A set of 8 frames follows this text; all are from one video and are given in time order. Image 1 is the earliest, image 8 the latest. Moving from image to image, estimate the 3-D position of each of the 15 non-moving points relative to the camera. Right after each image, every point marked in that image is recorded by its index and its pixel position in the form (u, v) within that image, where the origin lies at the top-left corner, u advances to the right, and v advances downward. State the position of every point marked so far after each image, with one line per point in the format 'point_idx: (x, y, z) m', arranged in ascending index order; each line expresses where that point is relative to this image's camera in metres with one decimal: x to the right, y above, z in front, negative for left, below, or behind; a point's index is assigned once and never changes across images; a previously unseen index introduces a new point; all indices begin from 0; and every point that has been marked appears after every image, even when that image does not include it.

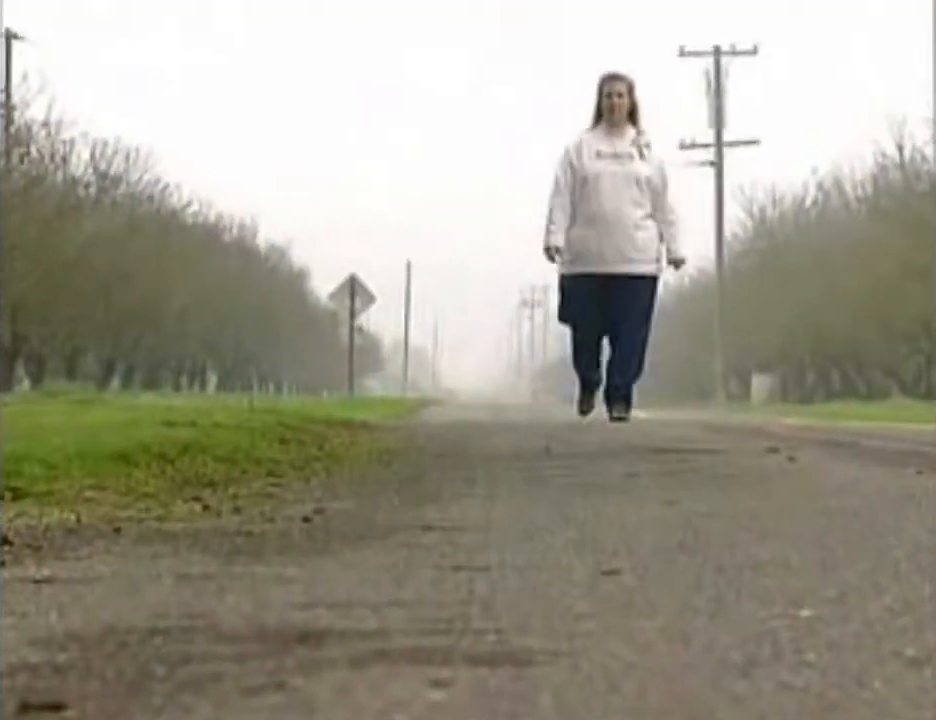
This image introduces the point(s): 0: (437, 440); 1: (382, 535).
0: (-0.1, -0.3, +7.7) m
1: (-0.2, -0.4, +6.5) m
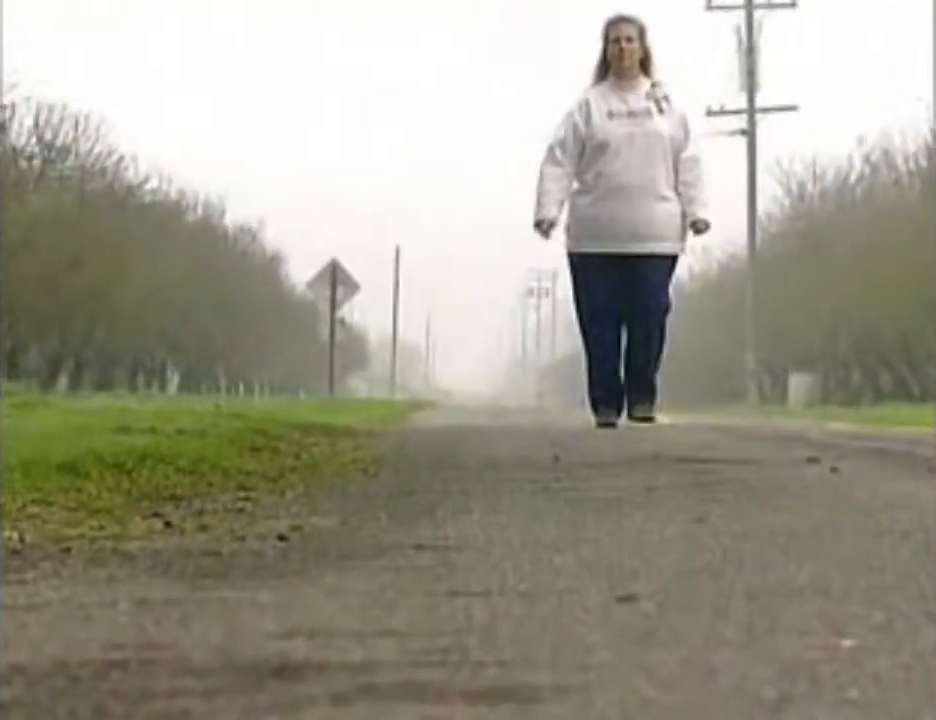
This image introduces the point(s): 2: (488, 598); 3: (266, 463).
0: (-0.1, -0.3, +6.9) m
1: (-0.2, -0.4, +5.7) m
2: (0.0, -0.5, +5.3) m
3: (-0.6, -0.3, +6.7) m
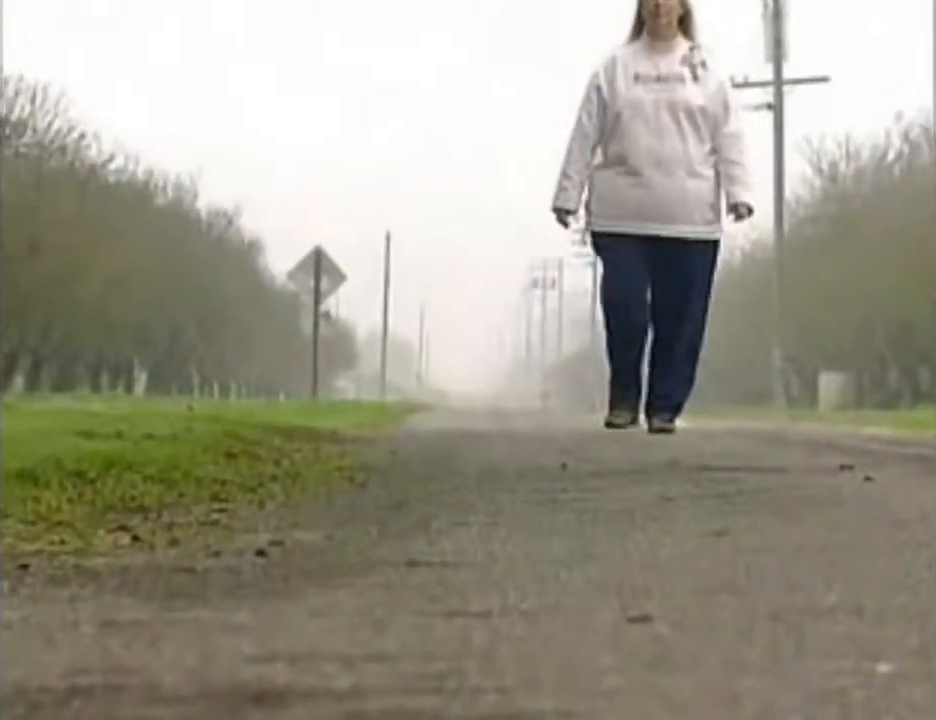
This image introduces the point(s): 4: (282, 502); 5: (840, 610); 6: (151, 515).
0: (-0.1, -0.3, +6.4) m
1: (-0.2, -0.4, +5.2) m
2: (0.0, -0.5, +4.8) m
3: (-0.6, -0.3, +6.1) m
4: (-0.4, -0.3, +5.7) m
5: (+0.7, -0.5, +4.9) m
6: (-0.7, -0.3, +5.7) m
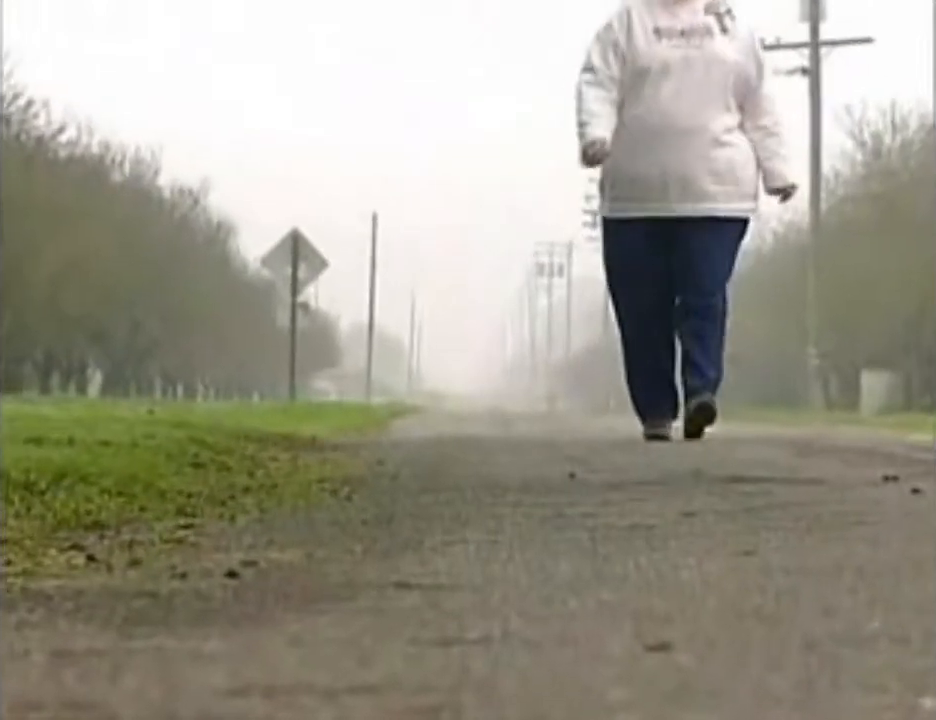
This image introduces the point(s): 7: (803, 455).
0: (-0.1, -0.2, +5.8) m
1: (-0.2, -0.4, +4.6) m
2: (0.0, -0.5, +4.2) m
3: (-0.6, -0.3, +5.5) m
4: (-0.4, -0.3, +5.1) m
5: (+0.7, -0.5, +4.3) m
6: (-0.7, -0.3, +5.1) m
7: (+0.8, -0.2, +6.1) m
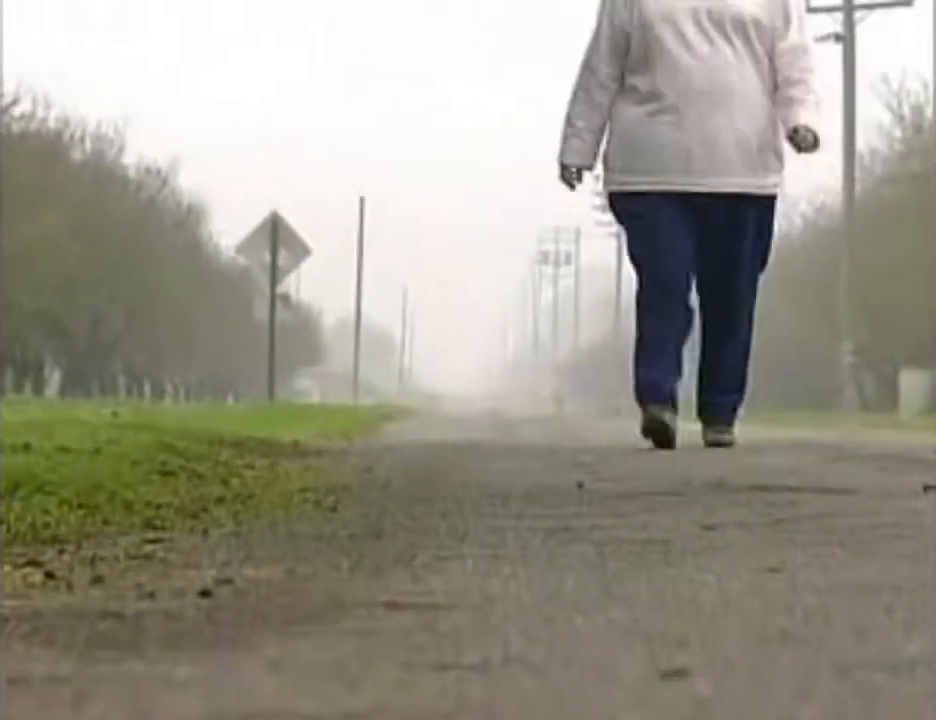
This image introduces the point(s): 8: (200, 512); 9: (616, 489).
0: (-0.1, -0.2, +5.4) m
1: (-0.2, -0.4, +4.2) m
2: (0.0, -0.5, +3.8) m
3: (-0.6, -0.3, +5.1) m
4: (-0.4, -0.3, +4.7) m
5: (+0.7, -0.5, +3.9) m
6: (-0.7, -0.3, +4.6) m
7: (+0.8, -0.2, +5.7) m
8: (-0.5, -0.3, +4.8) m
9: (+0.3, -0.3, +5.0) m
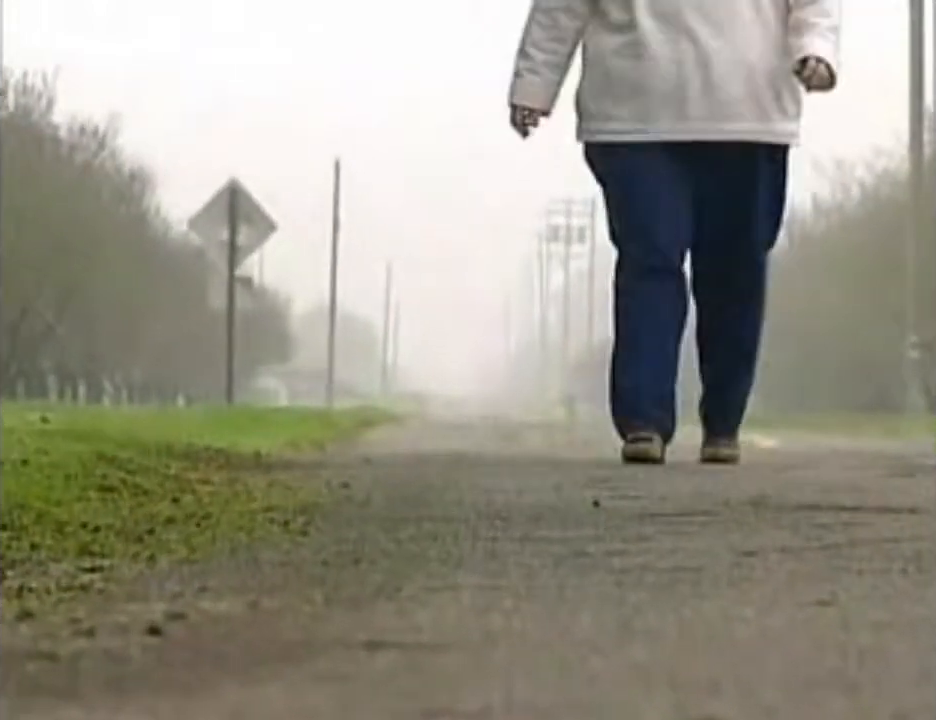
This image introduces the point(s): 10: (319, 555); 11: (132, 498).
0: (-0.1, -0.2, +4.7) m
1: (-0.2, -0.4, +3.5) m
2: (0.0, -0.5, +3.1) m
3: (-0.6, -0.3, +4.4) m
4: (-0.4, -0.3, +4.0) m
5: (+0.7, -0.5, +3.2) m
6: (-0.7, -0.3, +4.0) m
7: (+0.8, -0.2, +5.0) m
8: (-0.5, -0.3, +4.2) m
9: (+0.3, -0.2, +4.4) m
10: (-0.2, -0.3, +4.0) m
11: (-0.6, -0.2, +4.6) m
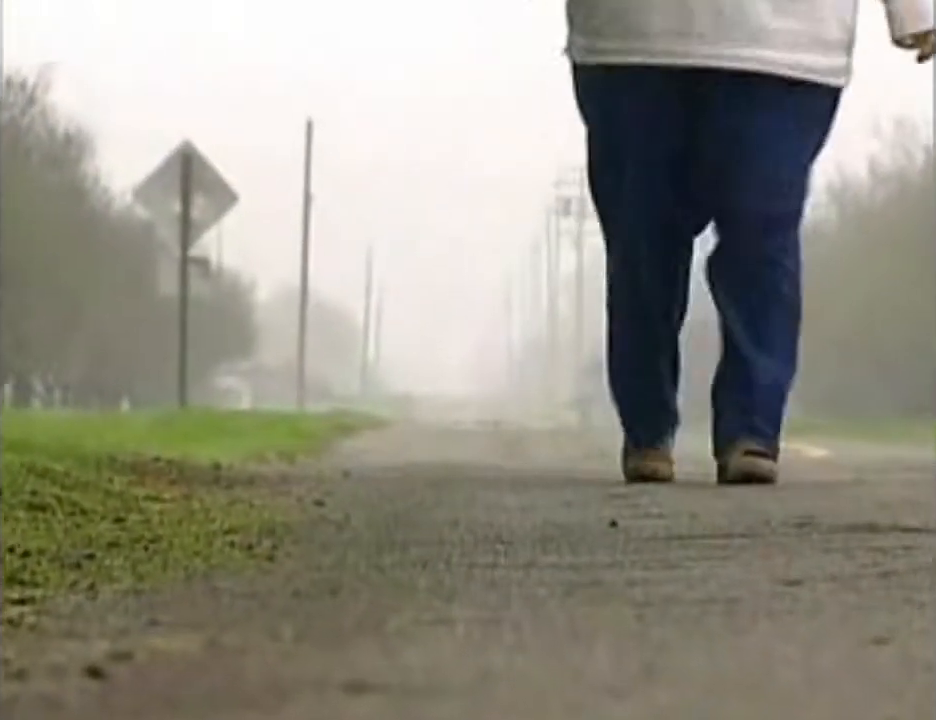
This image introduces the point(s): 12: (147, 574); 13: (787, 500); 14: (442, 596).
0: (-0.1, -0.2, +4.2) m
1: (-0.3, -0.4, +3.0) m
2: (0.0, -0.5, +2.6) m
3: (-0.6, -0.2, +3.9) m
4: (-0.4, -0.3, +3.5) m
5: (+0.7, -0.5, +2.7) m
6: (-0.7, -0.3, +3.5) m
7: (+0.8, -0.2, +4.5) m
8: (-0.5, -0.3, +3.6) m
9: (+0.3, -0.2, +3.9) m
10: (-0.2, -0.3, +3.5) m
11: (-0.6, -0.2, +4.1) m
12: (-0.4, -0.3, +3.5) m
13: (+0.5, -0.2, +4.4) m
14: (0.0, -0.3, +3.4) m
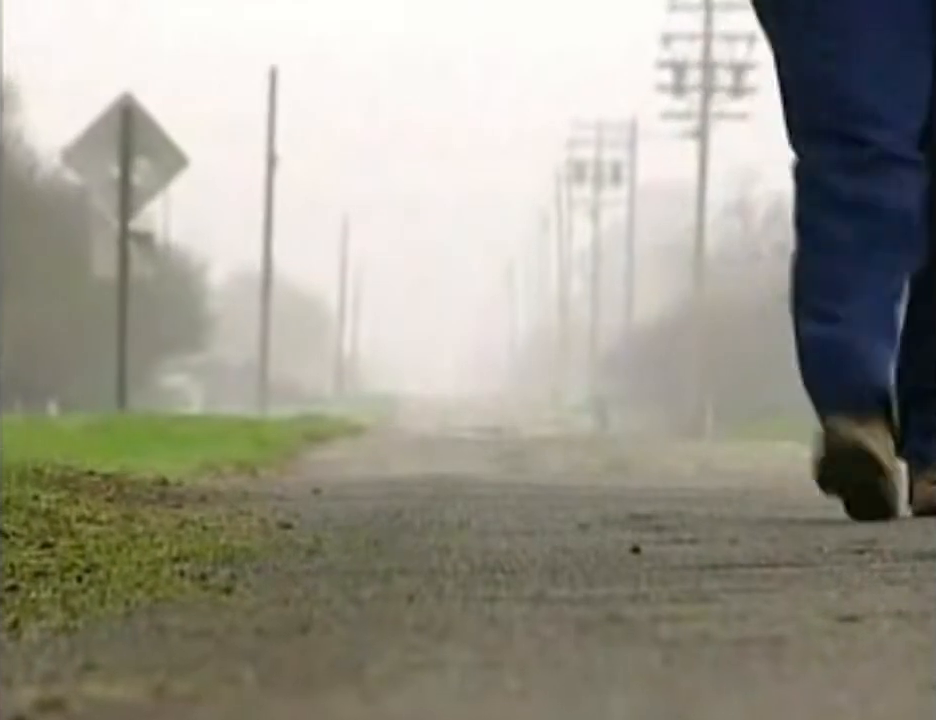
0: (-0.1, -0.2, +3.7) m
1: (-0.3, -0.4, +2.5) m
2: (0.0, -0.5, +2.1) m
3: (-0.6, -0.2, +3.4) m
4: (-0.4, -0.3, +3.0) m
5: (+0.7, -0.5, +2.2) m
6: (-0.7, -0.3, +3.0) m
7: (+0.8, -0.2, +4.0) m
8: (-0.5, -0.3, +3.2) m
9: (+0.3, -0.2, +3.4) m
10: (-0.2, -0.3, +3.0) m
11: (-0.6, -0.2, +3.6) m
12: (-0.4, -0.3, +3.0) m
13: (+0.5, -0.2, +3.9) m
14: (0.0, -0.3, +2.9) m
